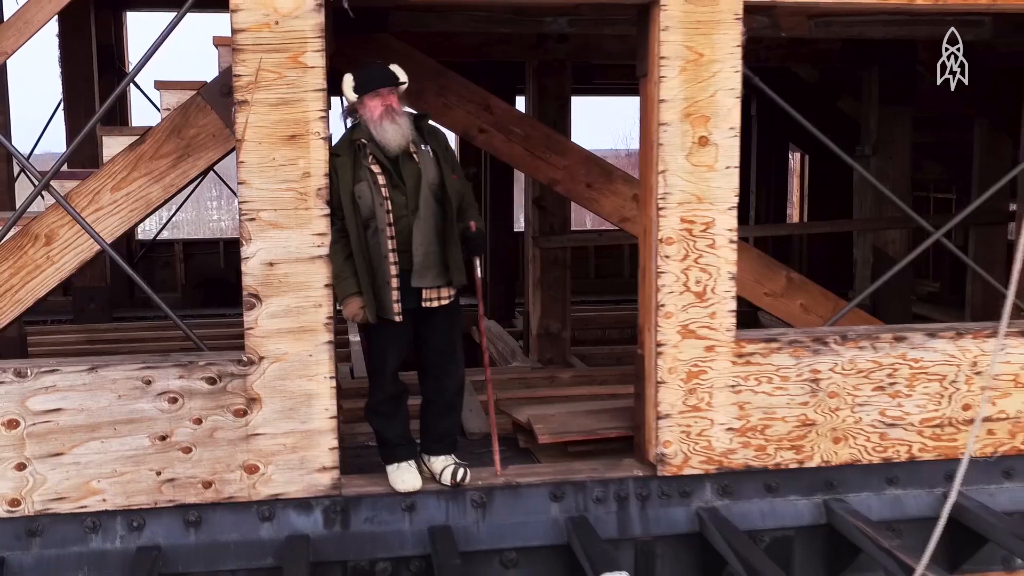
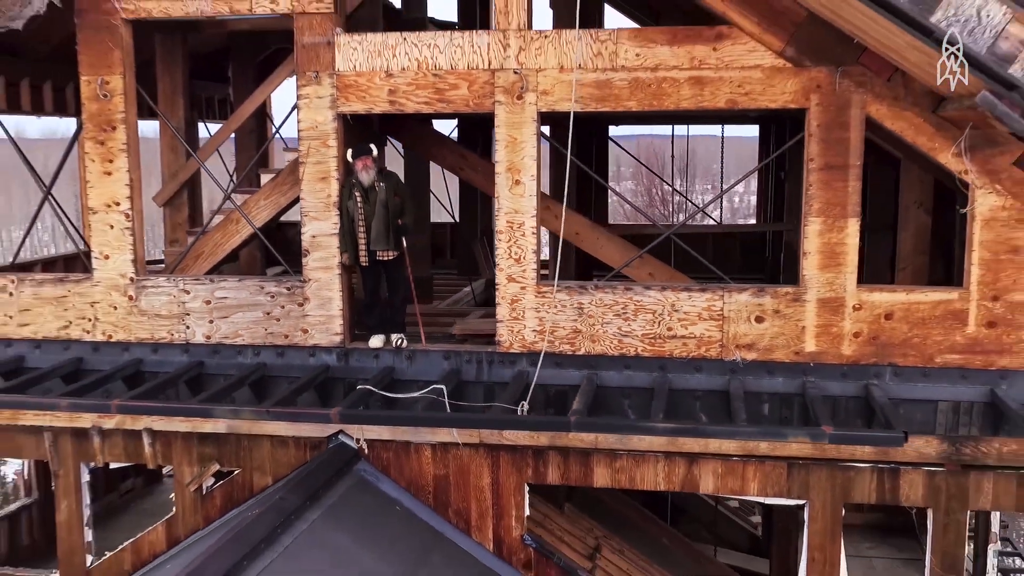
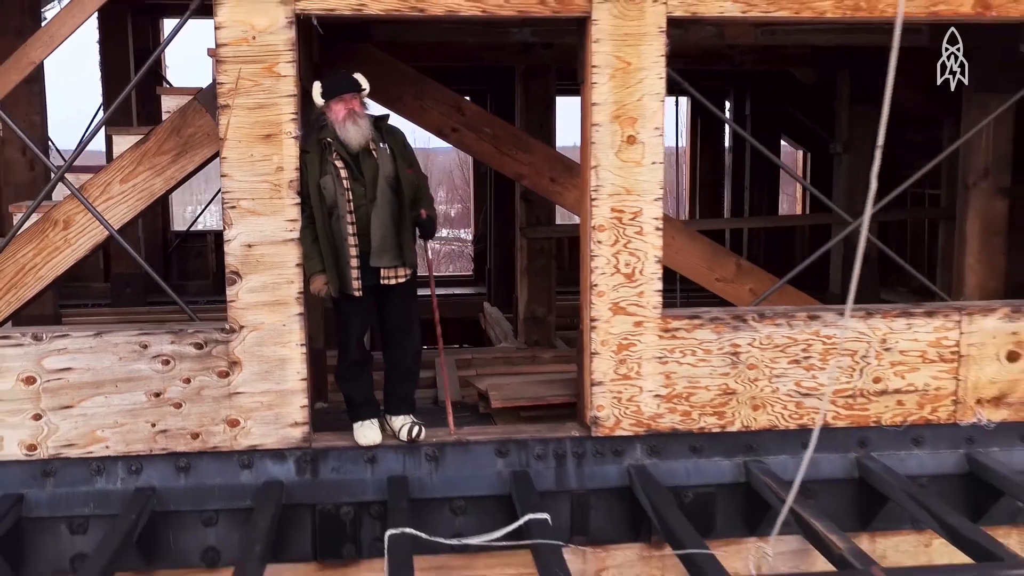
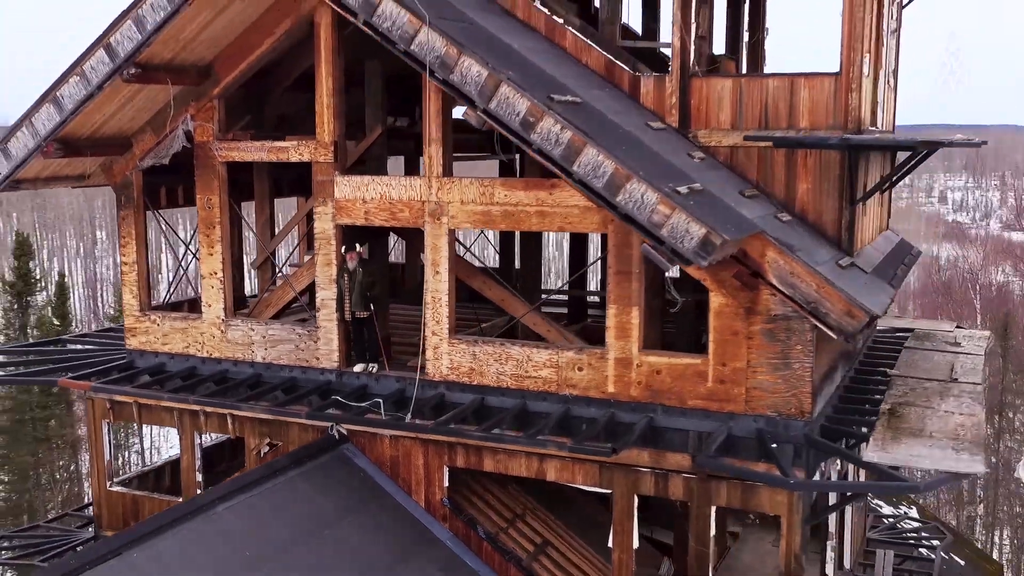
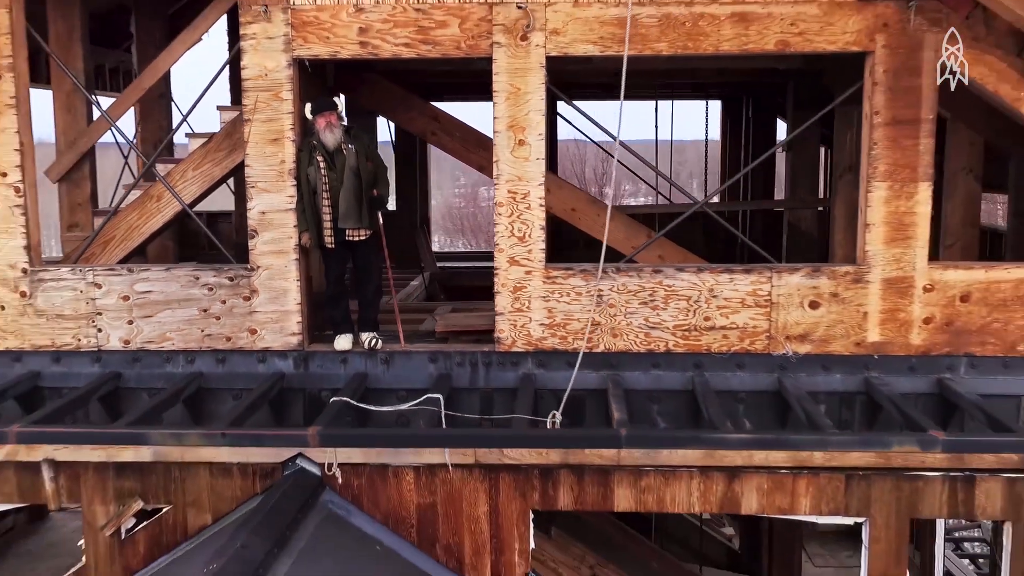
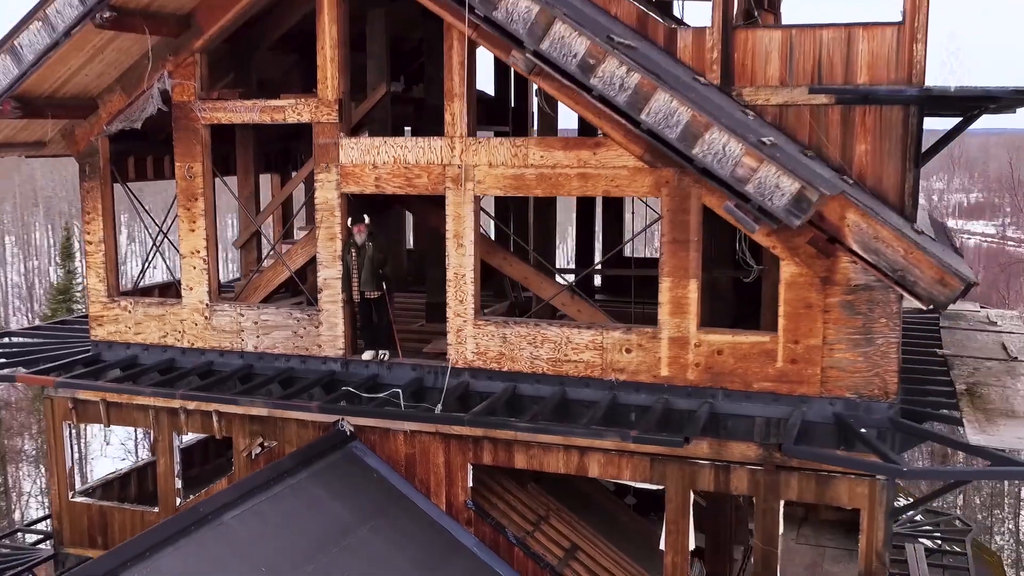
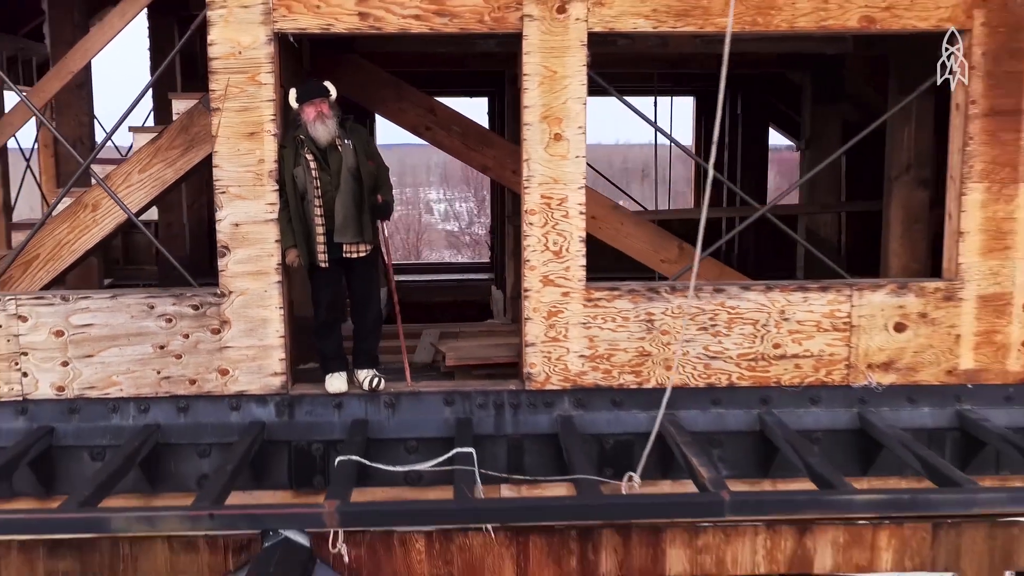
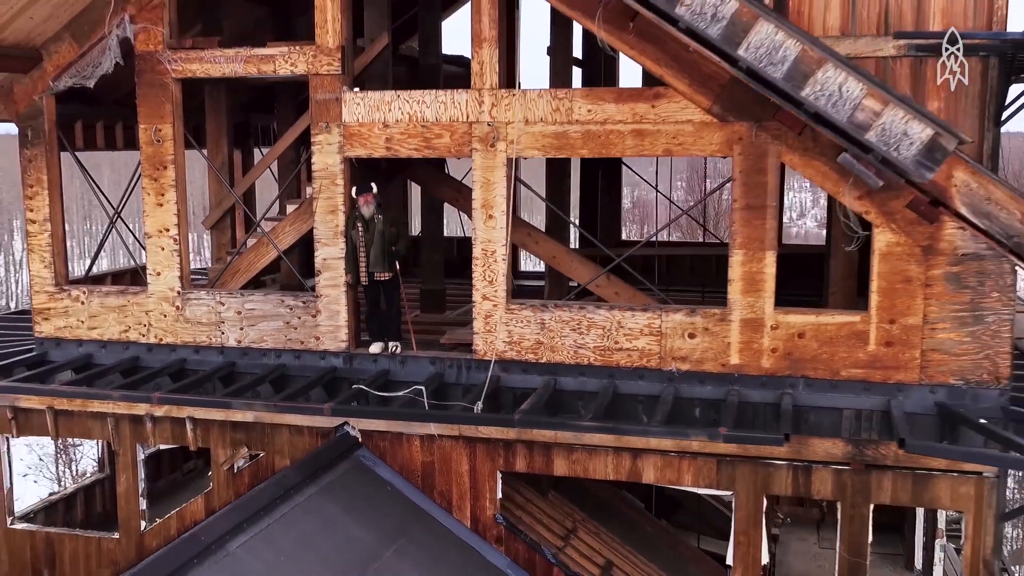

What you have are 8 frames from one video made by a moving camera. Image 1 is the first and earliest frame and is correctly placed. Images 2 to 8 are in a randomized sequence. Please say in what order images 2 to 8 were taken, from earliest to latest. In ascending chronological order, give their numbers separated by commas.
3, 7, 5, 2, 8, 6, 4
